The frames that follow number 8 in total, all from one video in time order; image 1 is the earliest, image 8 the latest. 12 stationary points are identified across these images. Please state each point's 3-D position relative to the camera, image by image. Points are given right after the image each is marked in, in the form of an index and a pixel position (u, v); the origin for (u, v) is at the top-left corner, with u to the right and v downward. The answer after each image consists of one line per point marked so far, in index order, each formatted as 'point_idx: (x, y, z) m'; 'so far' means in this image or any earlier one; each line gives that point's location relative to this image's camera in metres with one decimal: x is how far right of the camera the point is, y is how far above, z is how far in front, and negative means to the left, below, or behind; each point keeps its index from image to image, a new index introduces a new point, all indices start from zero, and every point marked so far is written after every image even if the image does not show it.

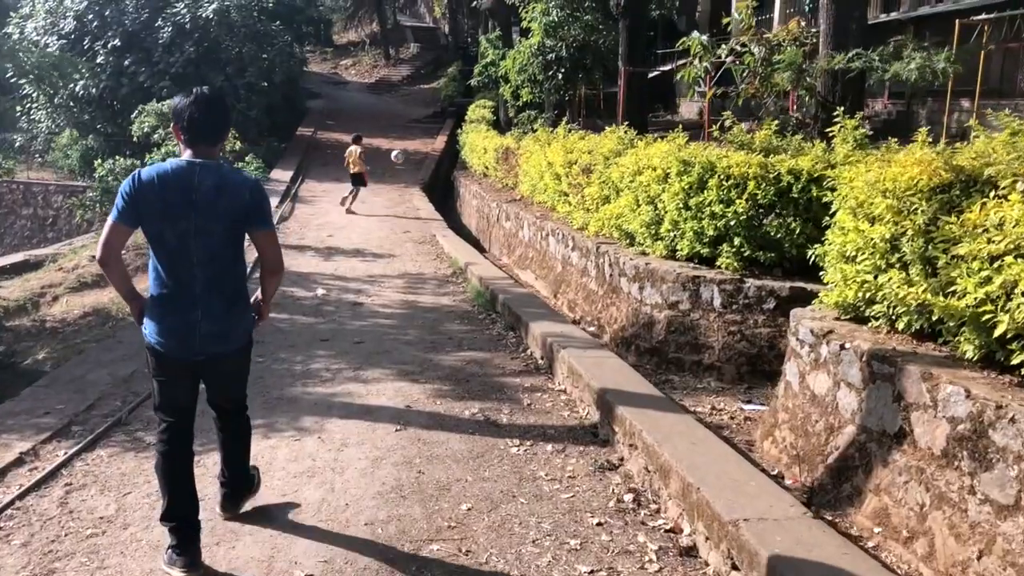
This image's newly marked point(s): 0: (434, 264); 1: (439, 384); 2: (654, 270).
0: (-0.9, +0.3, +10.5) m
1: (-0.4, -0.6, +5.5) m
2: (+1.1, +0.1, +7.0) m
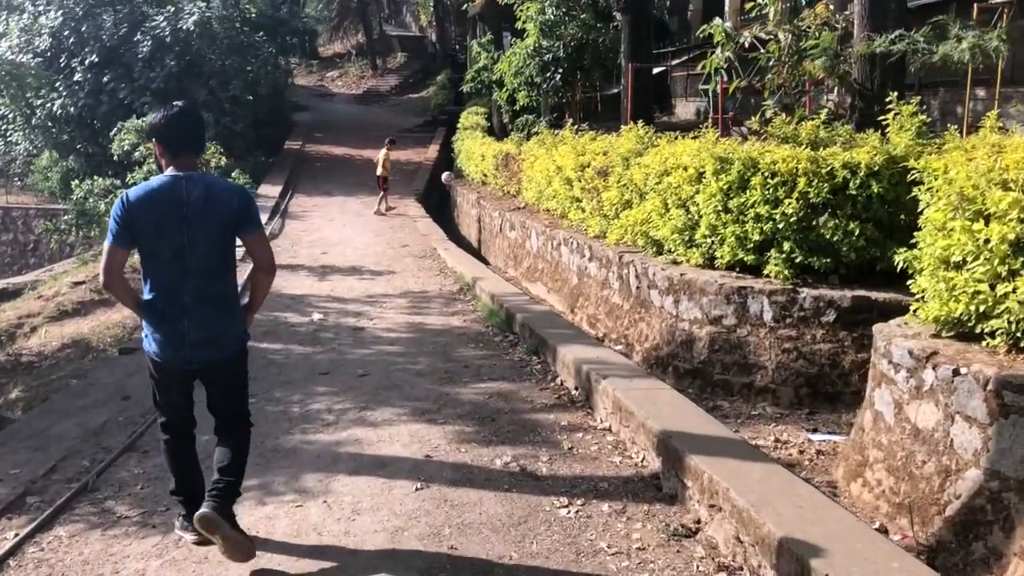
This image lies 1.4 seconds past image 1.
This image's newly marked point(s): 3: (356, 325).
0: (-0.8, +0.1, +9.8) m
1: (-0.3, -0.7, +4.7) m
2: (+1.3, 0.0, +6.3) m
3: (-1.3, -0.3, +7.6) m
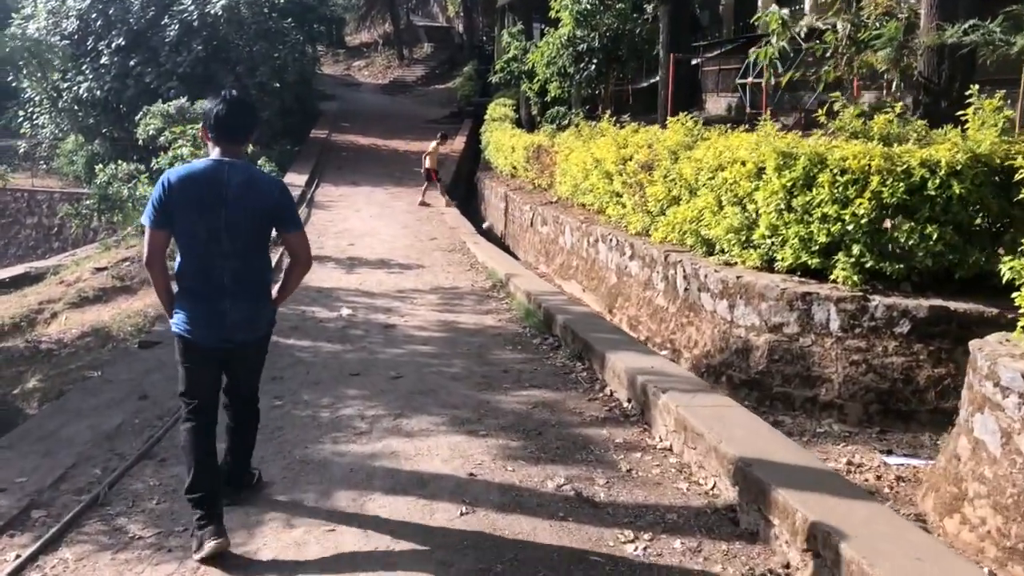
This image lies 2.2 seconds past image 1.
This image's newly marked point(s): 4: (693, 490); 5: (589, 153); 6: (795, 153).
0: (-0.5, +0.1, +9.4) m
1: (0.0, -0.7, +4.3) m
2: (+1.5, 0.0, +5.8) m
3: (-1.0, -0.3, +7.2) m
4: (+0.7, -0.8, +3.6) m
5: (+0.9, +1.5, +10.0) m
6: (+1.9, +0.9, +5.9) m
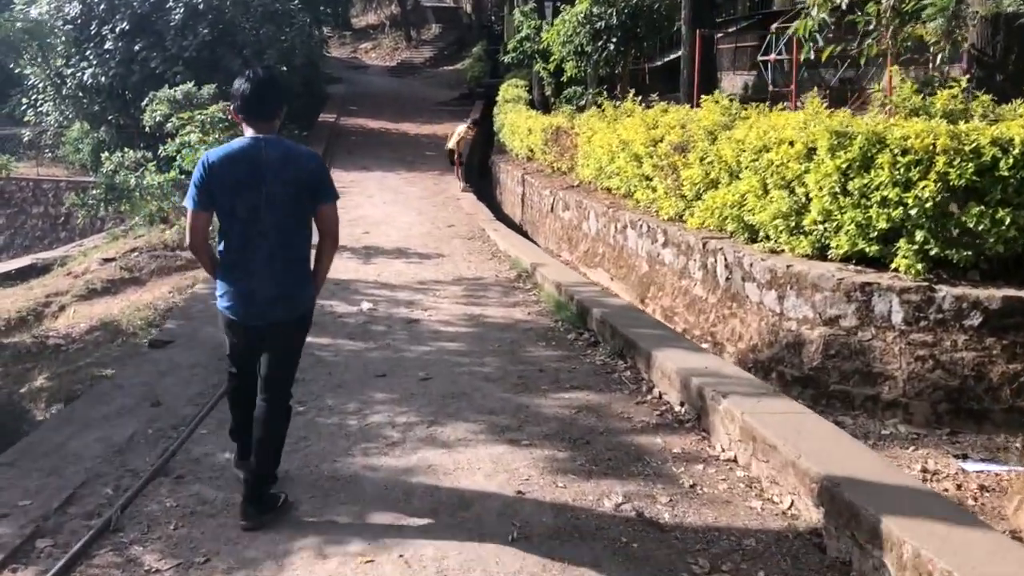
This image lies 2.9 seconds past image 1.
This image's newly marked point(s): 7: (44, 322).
0: (-0.2, +0.2, +9.0) m
1: (+0.2, -0.7, +4.0) m
2: (+1.8, +0.1, +5.4) m
3: (-0.8, -0.2, +6.8) m
4: (+0.9, -0.8, +3.3) m
5: (+1.1, +1.6, +9.6) m
6: (+2.1, +1.0, +5.5) m
7: (-5.4, -0.4, +10.3) m
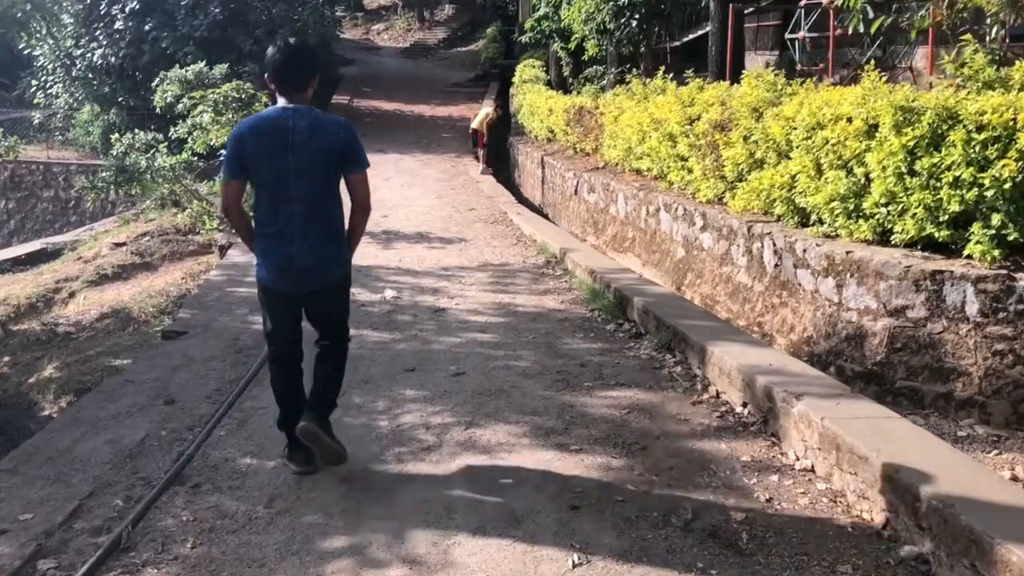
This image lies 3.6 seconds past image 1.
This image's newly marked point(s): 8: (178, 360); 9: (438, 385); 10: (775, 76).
0: (+0.1, +0.4, +8.6) m
1: (+0.4, -0.7, +3.6) m
2: (+2.0, +0.1, +5.0) m
3: (-0.5, -0.1, +6.5) m
4: (+1.1, -0.8, +2.9) m
5: (+1.4, +1.8, +9.1) m
6: (+2.3, +1.0, +5.0) m
7: (-5.1, -0.2, +10.0) m
8: (-1.9, -0.4, +5.1) m
9: (-0.4, -0.5, +4.6) m
10: (+2.2, +1.8, +7.5) m
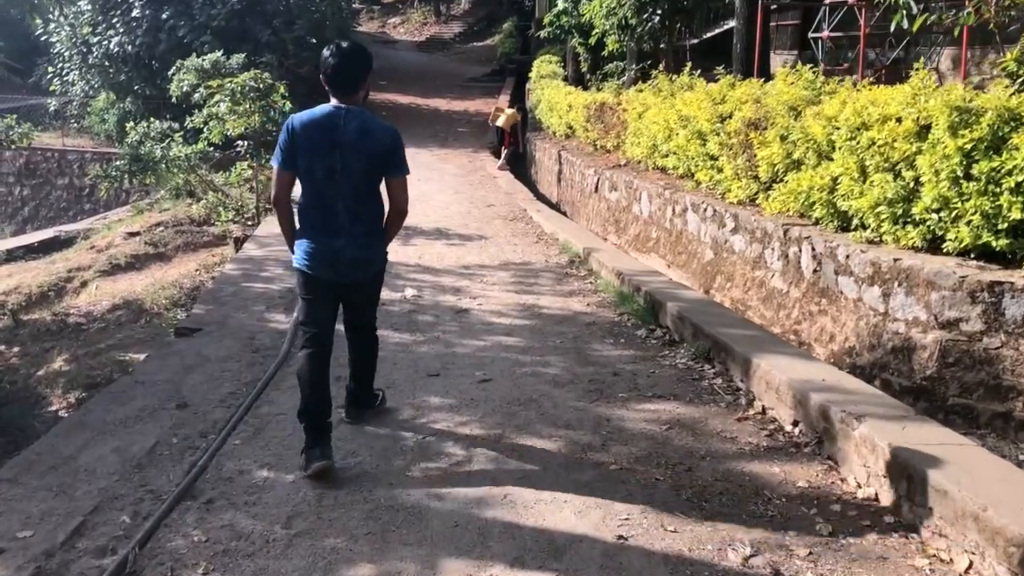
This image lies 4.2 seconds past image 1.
0: (+0.3, +0.4, +8.3) m
1: (+0.5, -0.7, +3.3) m
2: (+2.1, +0.1, +4.7) m
3: (-0.4, -0.1, +6.2) m
4: (+1.3, -0.8, +2.6) m
5: (+1.6, +1.8, +8.9) m
6: (+2.5, +1.0, +4.7) m
7: (-4.9, -0.1, +9.7) m
8: (-1.7, -0.4, +4.8) m
9: (-0.2, -0.5, +4.4) m
10: (+2.4, +1.7, +7.2) m
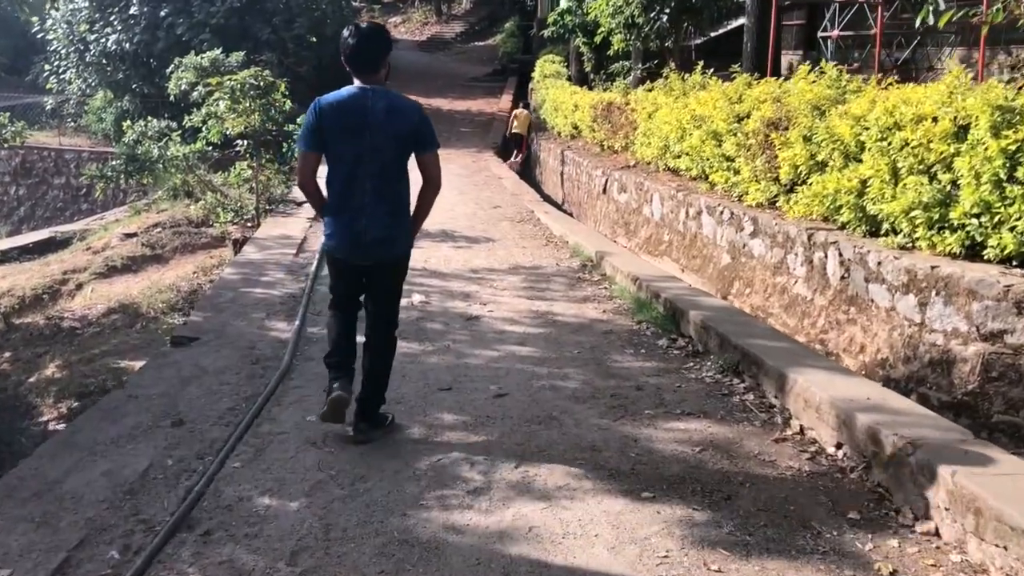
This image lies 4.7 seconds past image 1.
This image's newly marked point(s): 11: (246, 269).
0: (+0.3, +0.3, +8.1) m
1: (+0.6, -0.7, +3.1) m
2: (+2.2, 0.0, +4.5) m
3: (-0.3, -0.2, +5.9) m
4: (+1.3, -0.9, +2.4) m
5: (+1.7, +1.7, +8.6) m
6: (+2.5, +0.9, +4.5) m
7: (-4.8, -0.2, +9.5) m
8: (-1.7, -0.4, +4.6) m
9: (-0.2, -0.5, +4.1) m
10: (+2.5, +1.7, +6.9) m
11: (-2.0, +0.2, +6.9) m
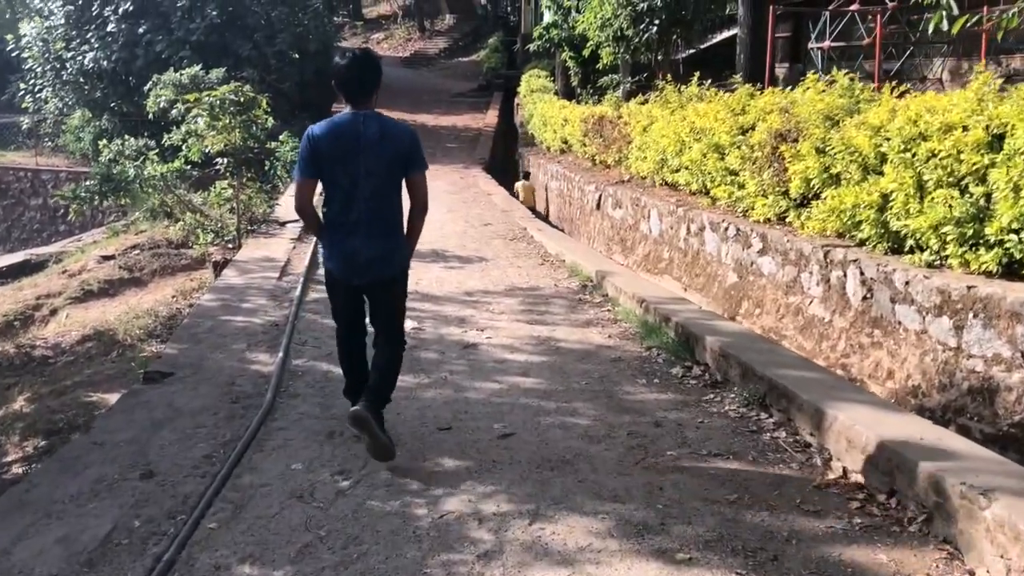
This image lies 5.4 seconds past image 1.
0: (+0.3, +0.1, +7.7) m
1: (+0.6, -0.8, +2.7) m
2: (+2.2, -0.1, +4.1) m
3: (-0.3, -0.3, +5.5) m
4: (+1.4, -1.0, +2.0) m
5: (+1.6, +1.5, +8.3) m
6: (+2.5, +0.8, +4.2) m
7: (-4.9, -0.4, +9.0) m
8: (-1.6, -0.6, +4.2) m
9: (-0.1, -0.7, +3.7) m
10: (+2.4, +1.5, +6.6) m
11: (-2.1, 0.0, +6.5) m
